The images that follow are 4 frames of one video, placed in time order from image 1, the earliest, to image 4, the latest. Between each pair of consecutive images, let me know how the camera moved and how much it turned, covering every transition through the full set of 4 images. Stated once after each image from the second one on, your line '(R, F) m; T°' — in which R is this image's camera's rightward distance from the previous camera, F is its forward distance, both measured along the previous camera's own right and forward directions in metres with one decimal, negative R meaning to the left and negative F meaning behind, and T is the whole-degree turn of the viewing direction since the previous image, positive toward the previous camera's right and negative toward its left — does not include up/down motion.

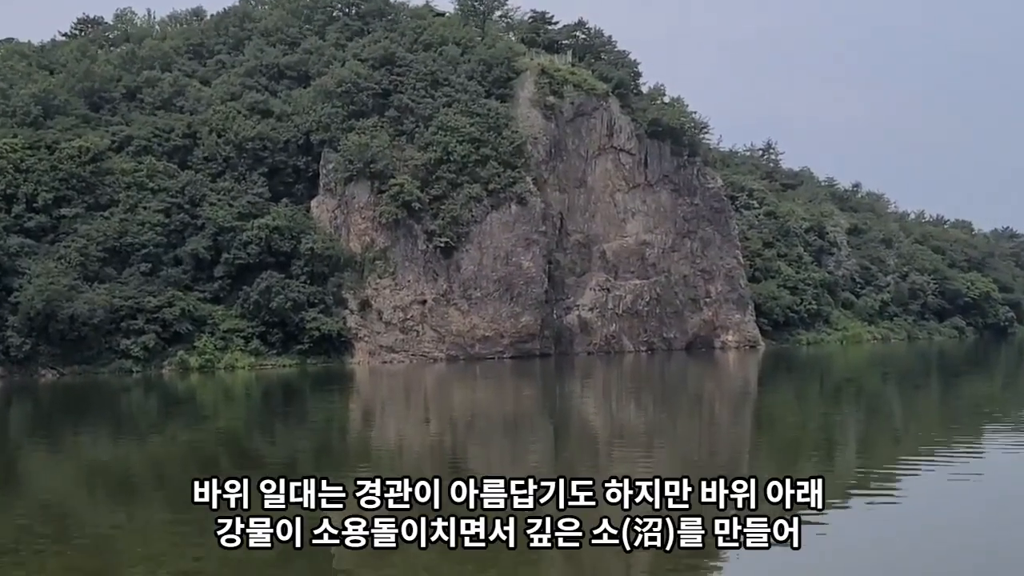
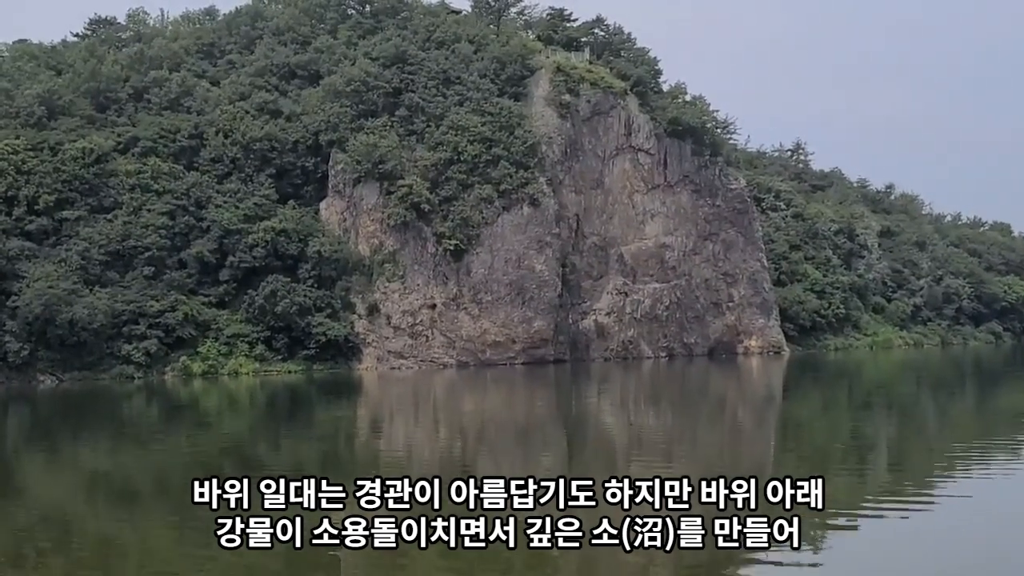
(+0.5, +0.8) m; -2°
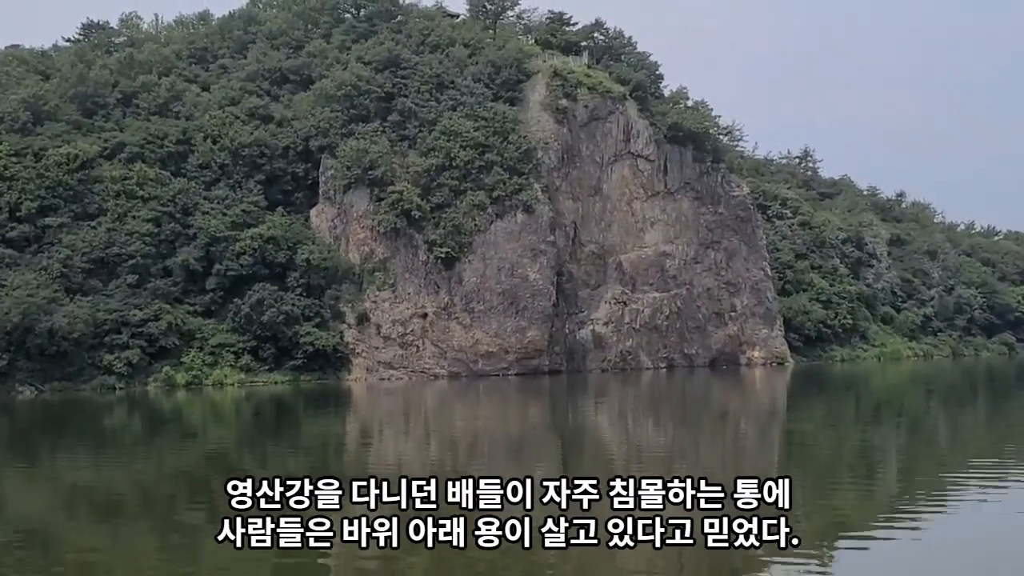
(+0.5, +0.6) m; -1°
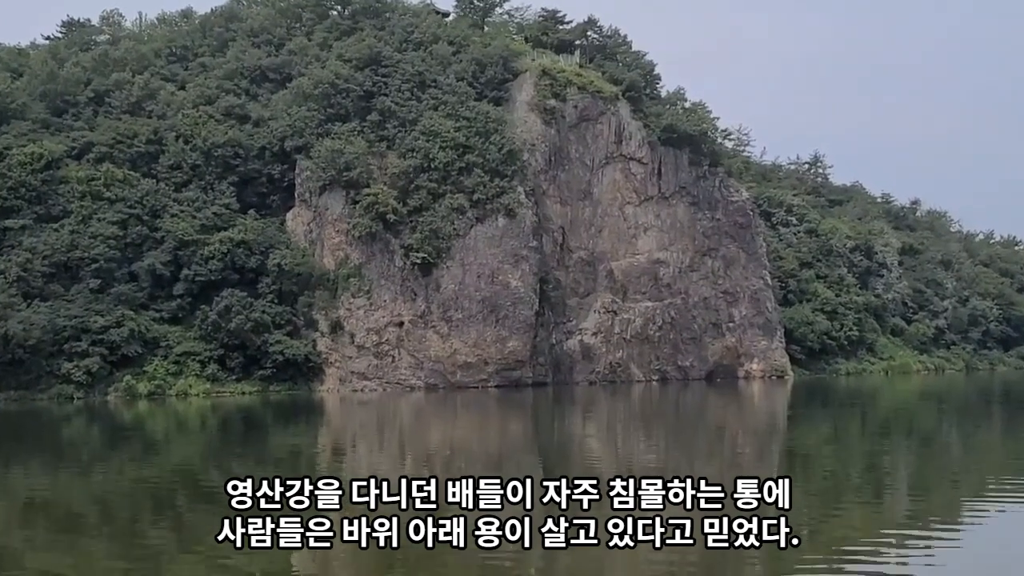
(+0.9, +1.1) m; -1°
